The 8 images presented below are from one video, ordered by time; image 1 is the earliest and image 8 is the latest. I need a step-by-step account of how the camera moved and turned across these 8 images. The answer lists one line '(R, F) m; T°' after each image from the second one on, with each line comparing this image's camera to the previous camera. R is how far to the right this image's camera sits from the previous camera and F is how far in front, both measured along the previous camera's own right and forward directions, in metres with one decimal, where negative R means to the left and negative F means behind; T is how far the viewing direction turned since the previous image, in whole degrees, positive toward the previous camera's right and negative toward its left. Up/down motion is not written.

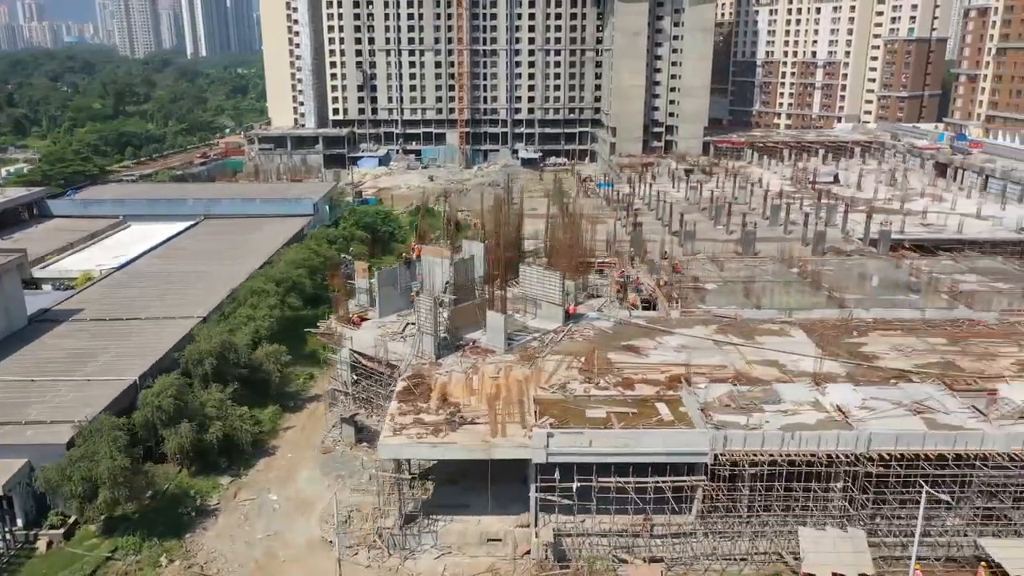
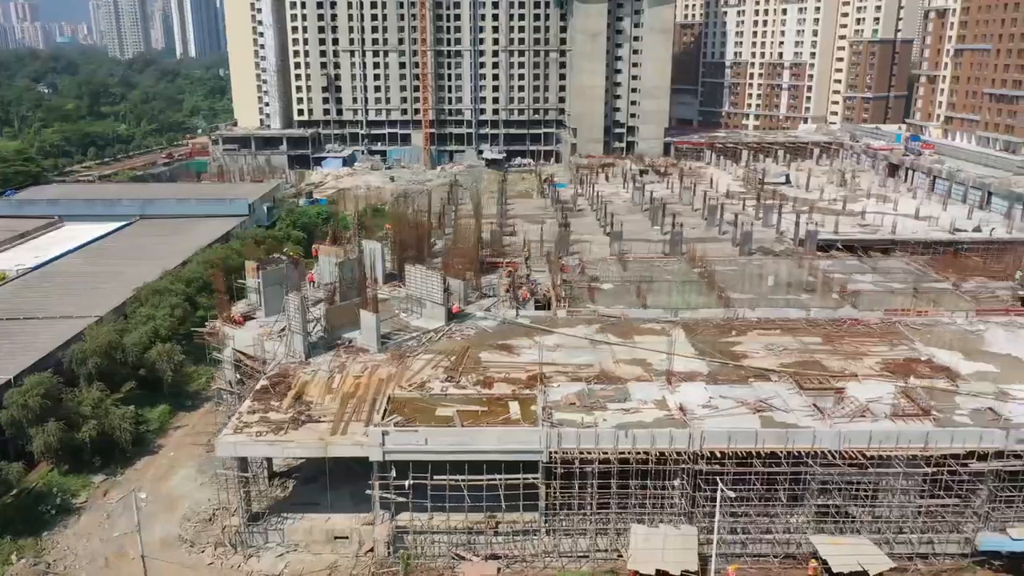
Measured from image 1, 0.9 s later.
(+4.6, -0.2) m; 0°
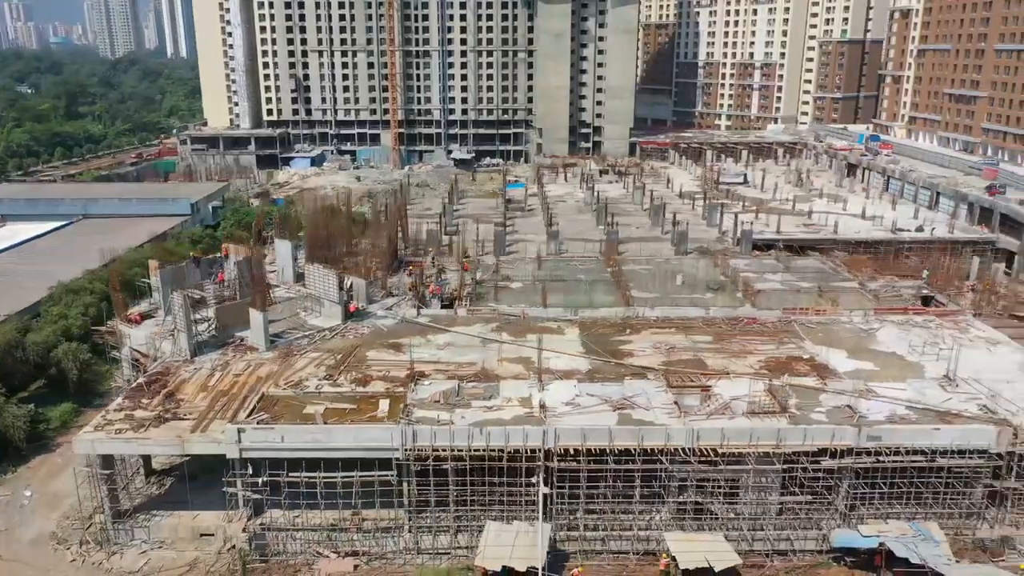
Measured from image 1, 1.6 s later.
(+4.1, -0.1) m; 0°
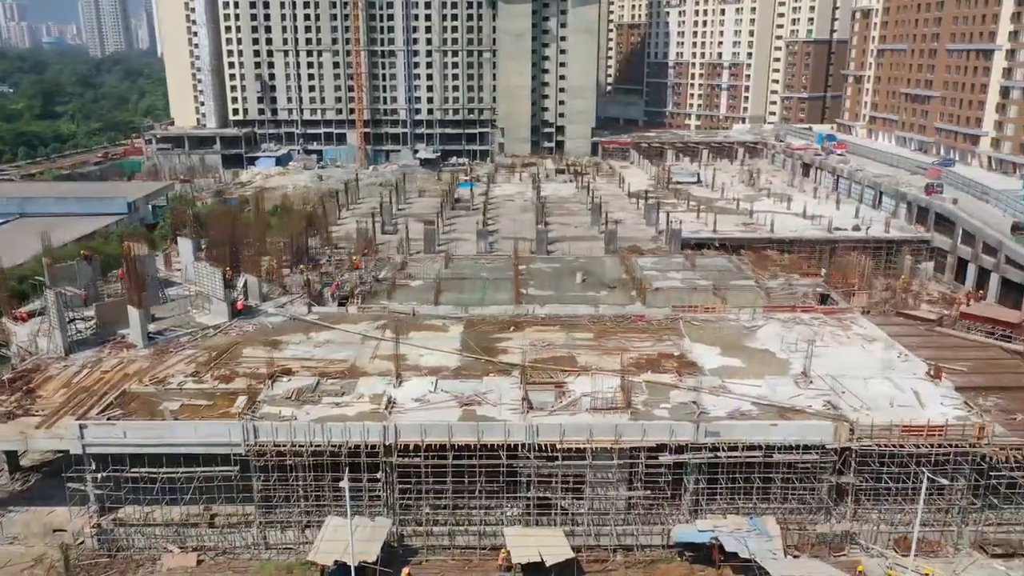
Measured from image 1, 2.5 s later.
(+4.5, -0.2) m; 0°
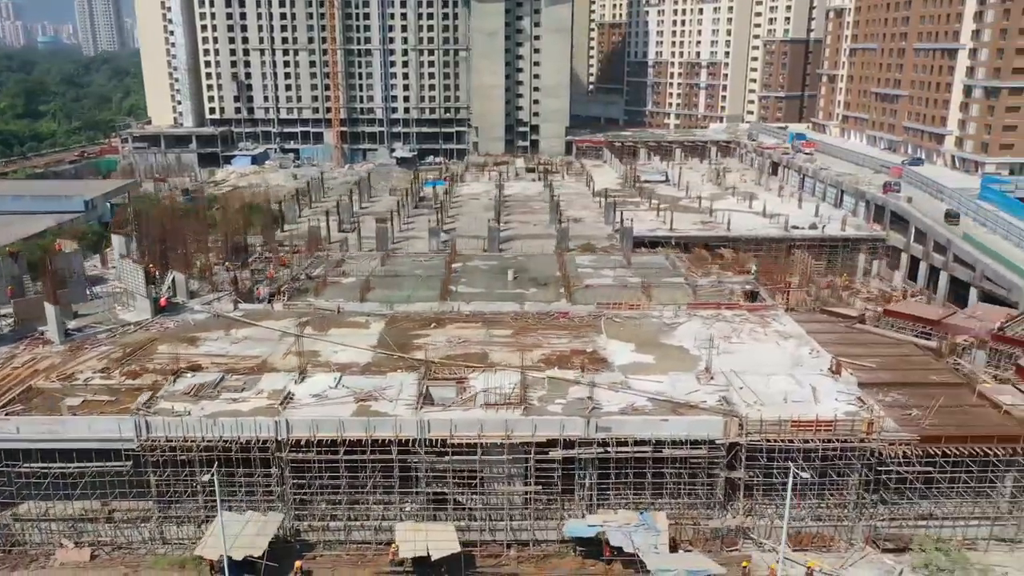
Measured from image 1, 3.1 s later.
(+3.1, -0.1) m; 0°
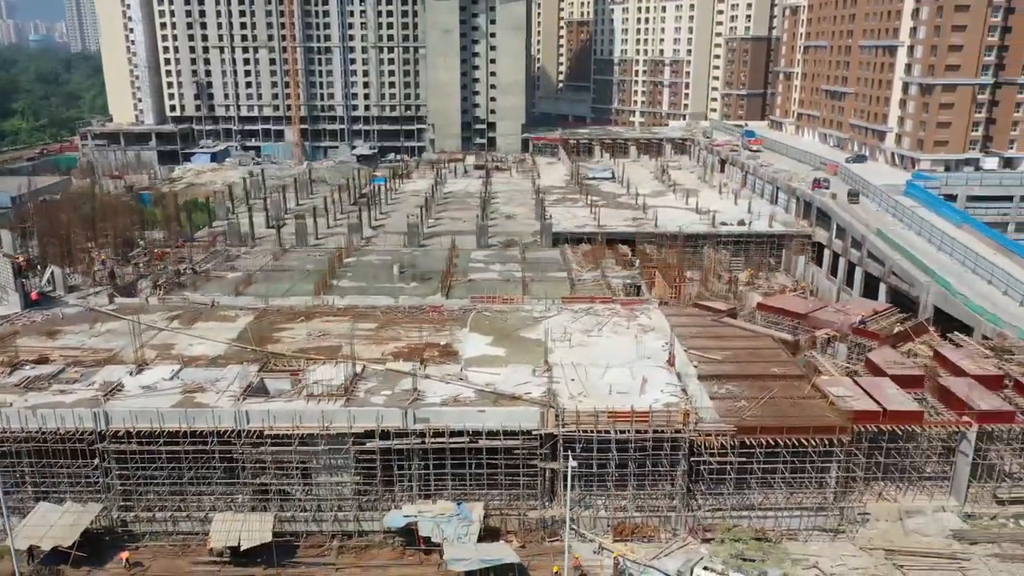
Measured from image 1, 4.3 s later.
(+5.2, -0.1) m; 0°
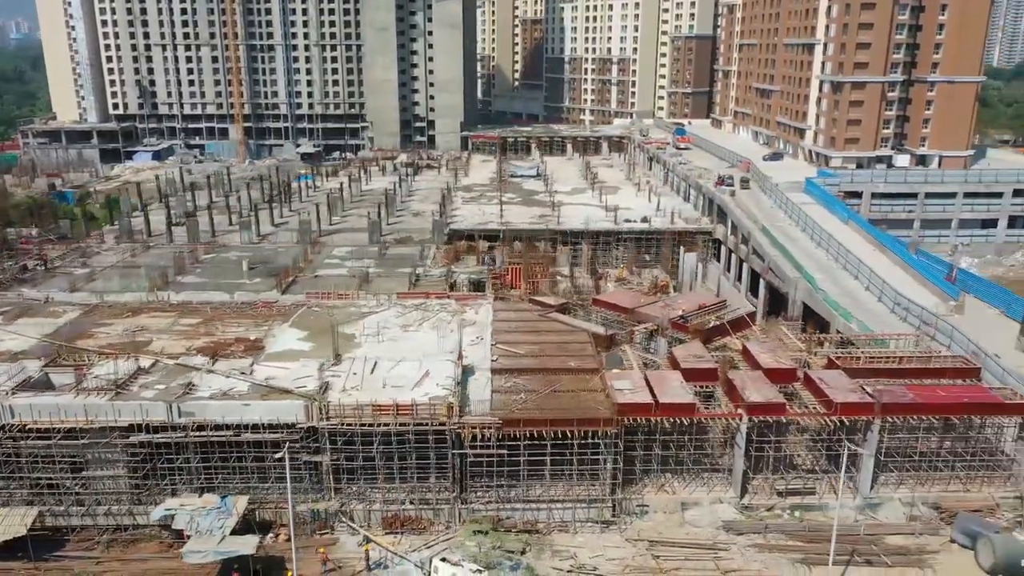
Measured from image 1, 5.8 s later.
(+6.6, -0.2) m; +1°
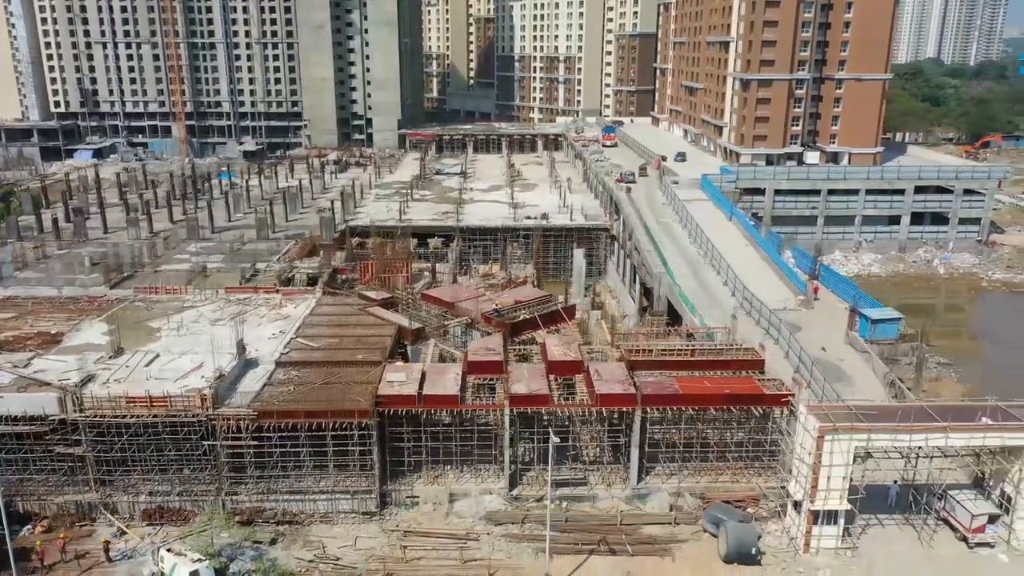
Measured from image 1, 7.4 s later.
(+7.1, -0.2) m; 0°
